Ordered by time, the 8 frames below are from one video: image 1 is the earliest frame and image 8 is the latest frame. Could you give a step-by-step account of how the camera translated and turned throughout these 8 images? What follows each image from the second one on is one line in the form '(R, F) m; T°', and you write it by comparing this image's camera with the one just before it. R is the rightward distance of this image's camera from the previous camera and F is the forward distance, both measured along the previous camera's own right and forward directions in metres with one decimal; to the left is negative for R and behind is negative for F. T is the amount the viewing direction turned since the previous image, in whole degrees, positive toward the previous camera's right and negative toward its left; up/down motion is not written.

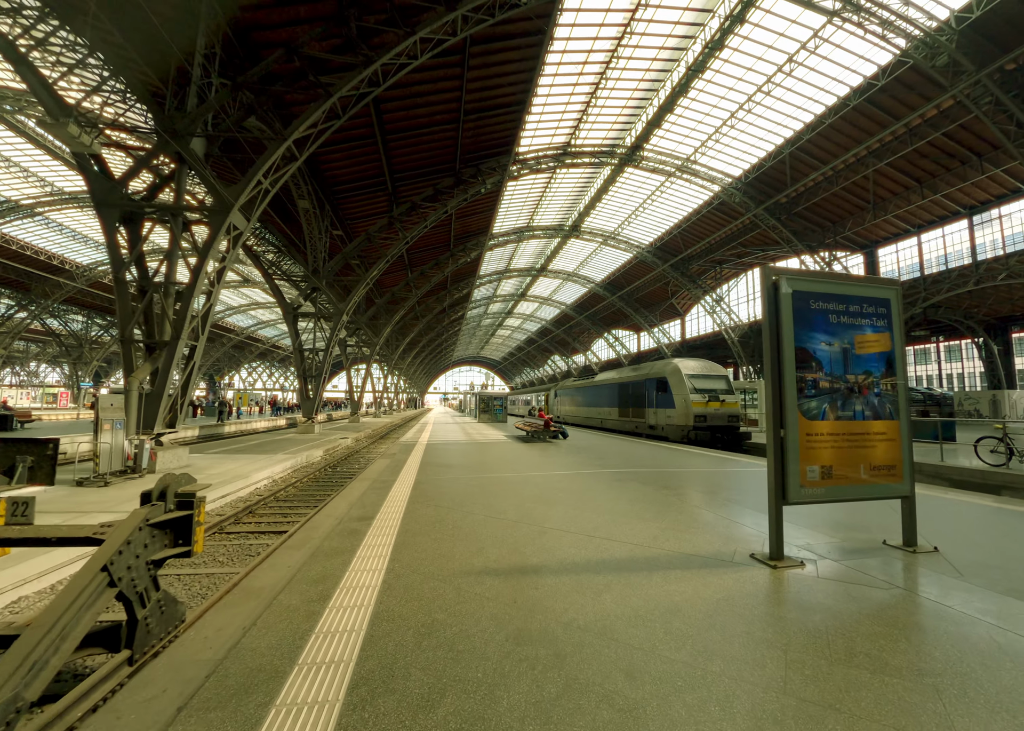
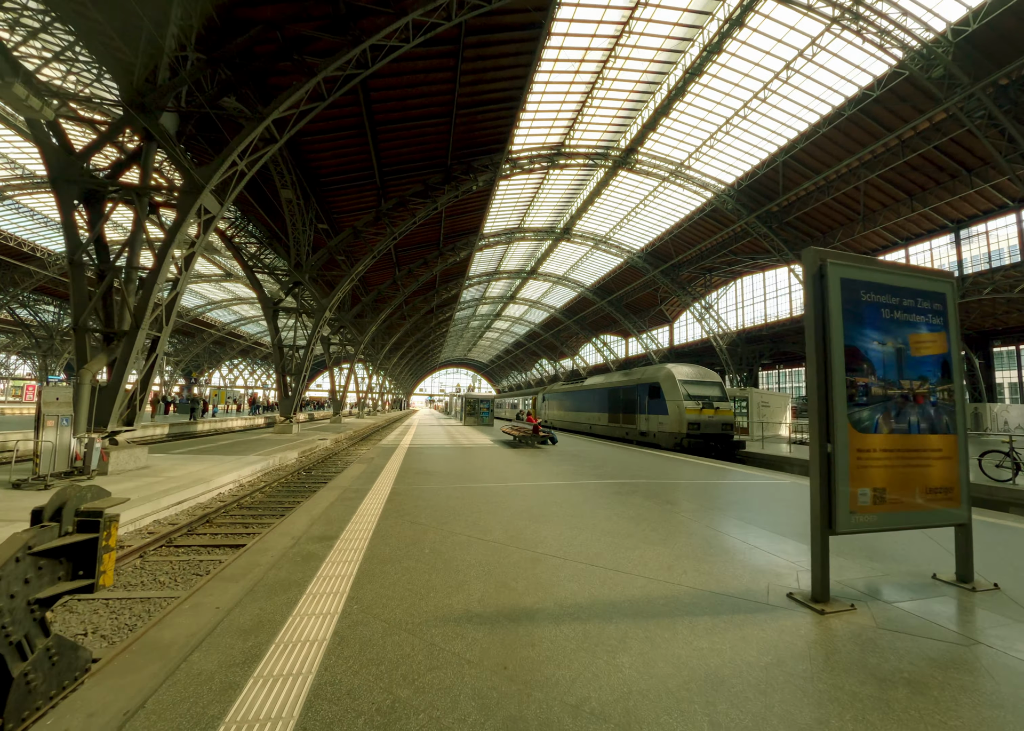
(0.0, +0.5) m; +2°
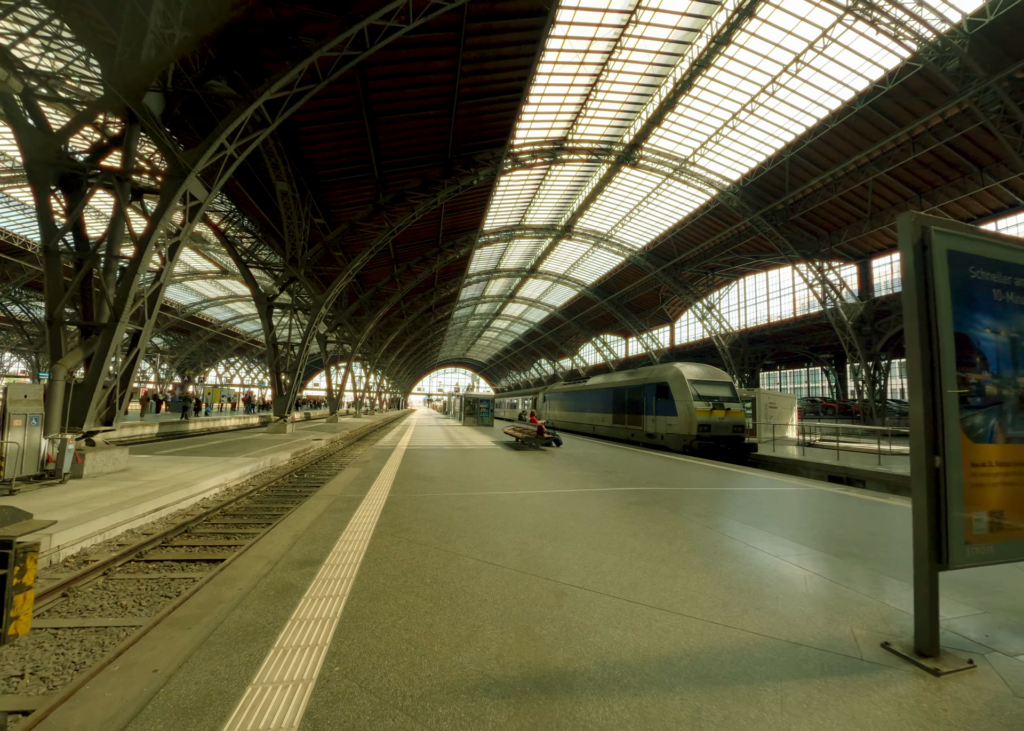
(-0.1, +0.5) m; 0°
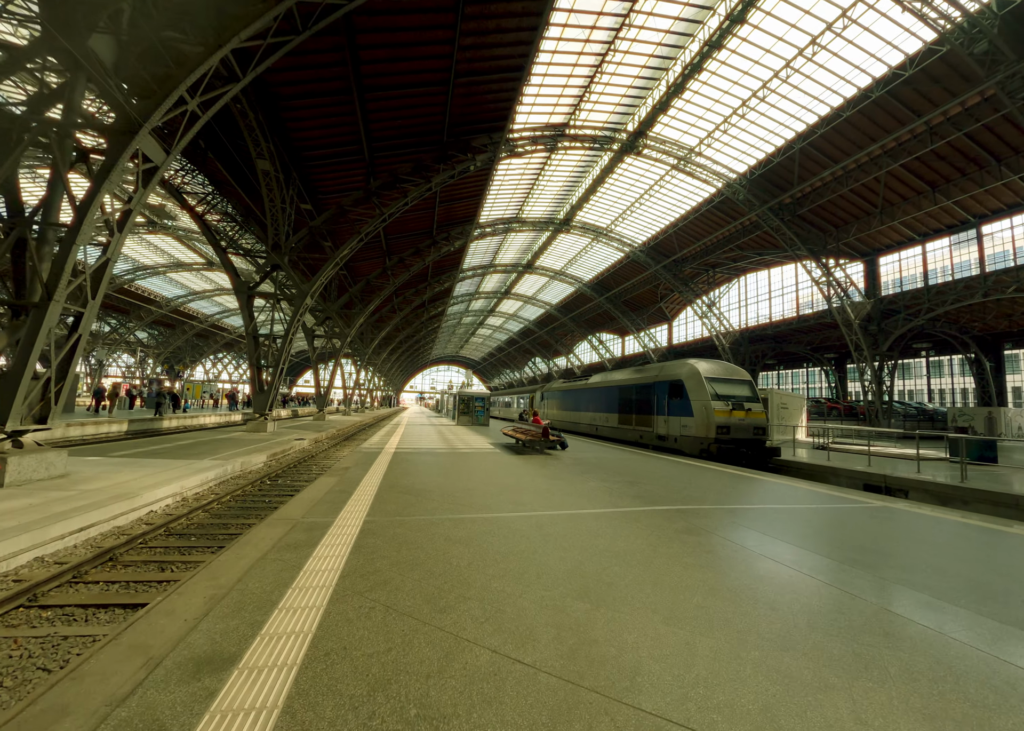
(-0.2, +1.1) m; +1°
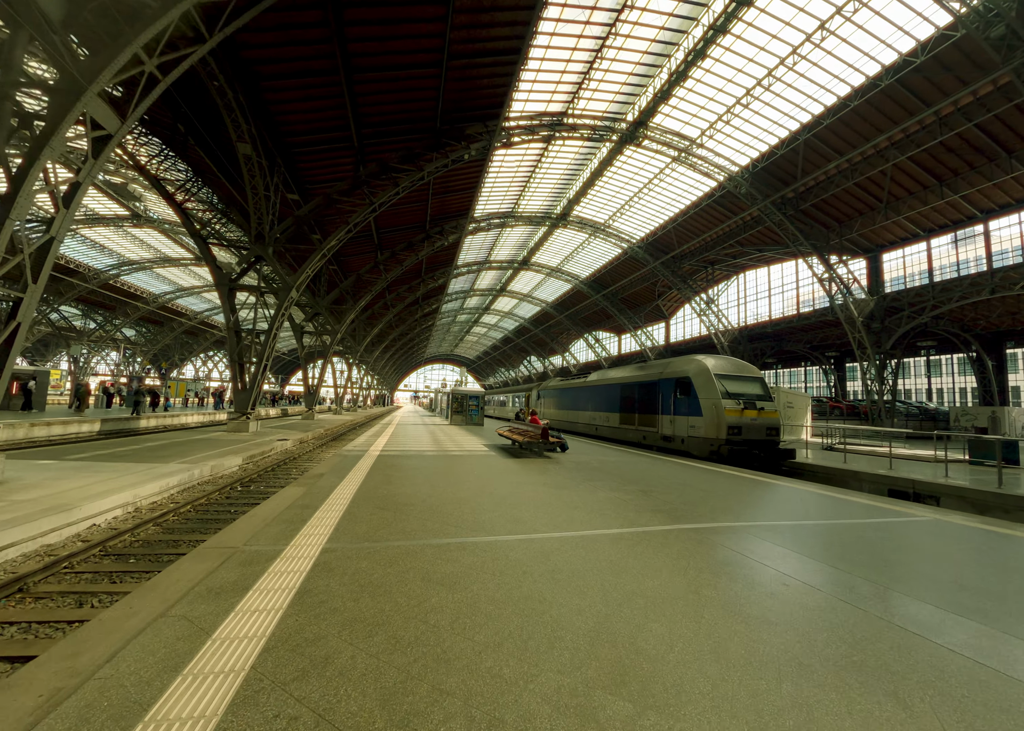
(0.0, +0.8) m; +1°
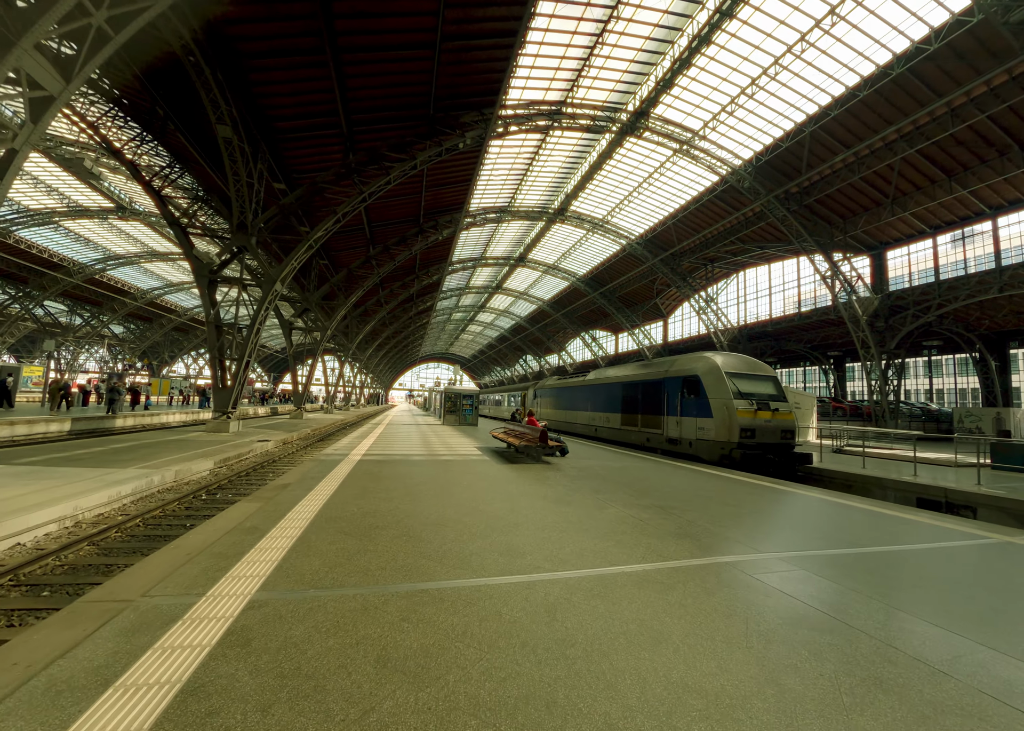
(0.0, +0.7) m; +1°
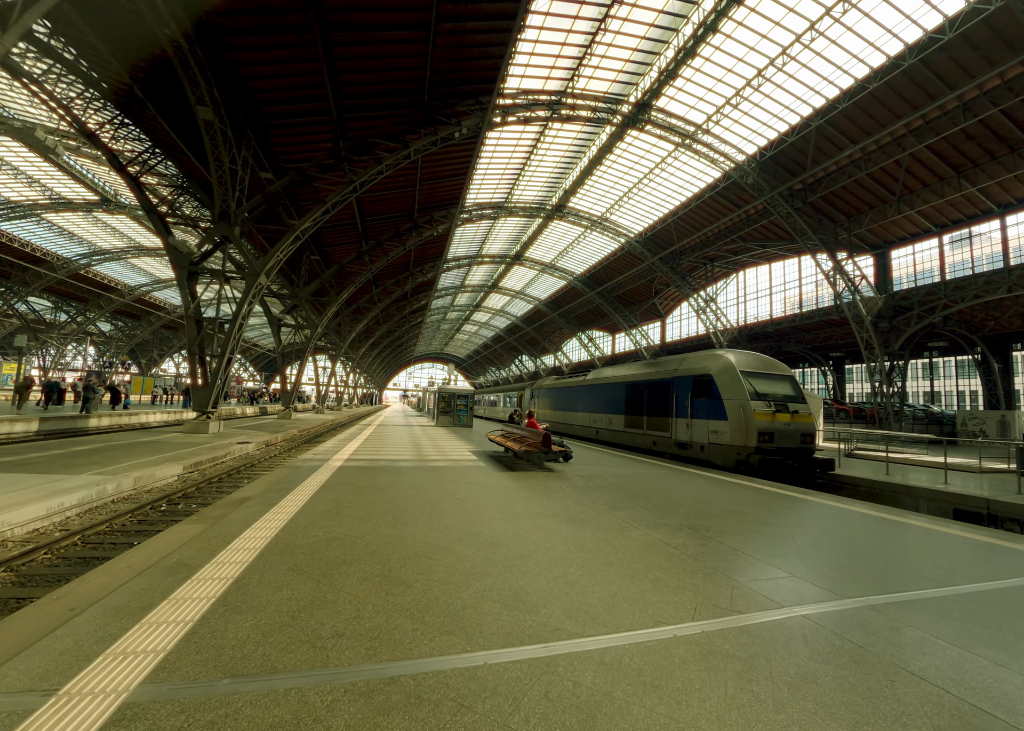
(-0.1, +0.7) m; +1°
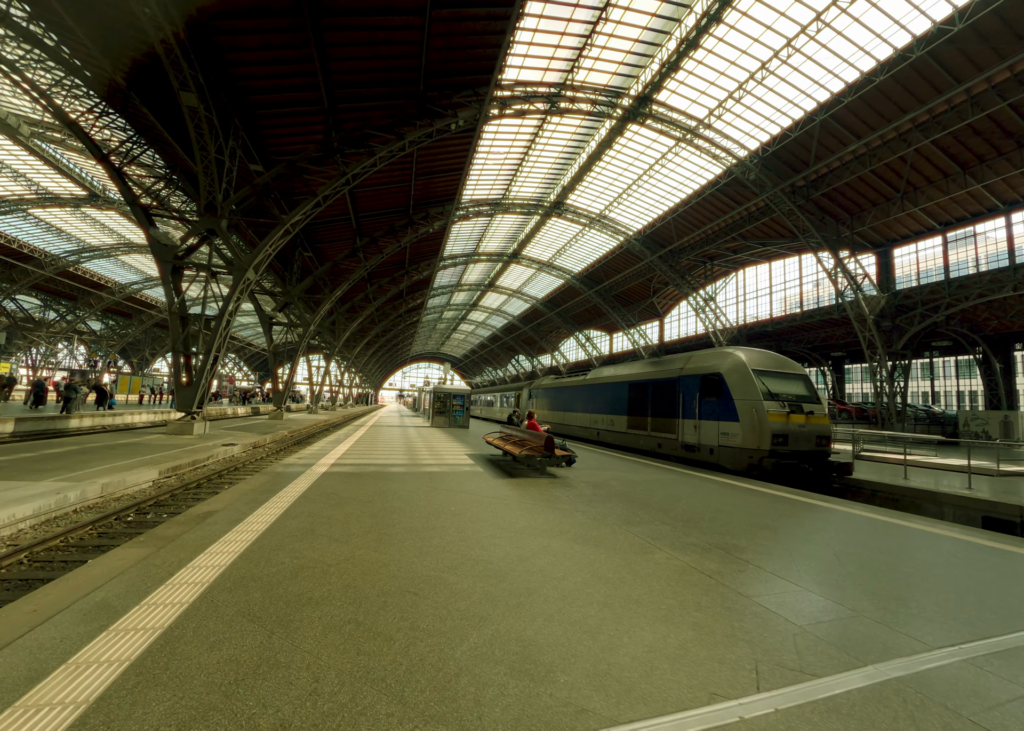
(0.0, +0.5) m; 0°
